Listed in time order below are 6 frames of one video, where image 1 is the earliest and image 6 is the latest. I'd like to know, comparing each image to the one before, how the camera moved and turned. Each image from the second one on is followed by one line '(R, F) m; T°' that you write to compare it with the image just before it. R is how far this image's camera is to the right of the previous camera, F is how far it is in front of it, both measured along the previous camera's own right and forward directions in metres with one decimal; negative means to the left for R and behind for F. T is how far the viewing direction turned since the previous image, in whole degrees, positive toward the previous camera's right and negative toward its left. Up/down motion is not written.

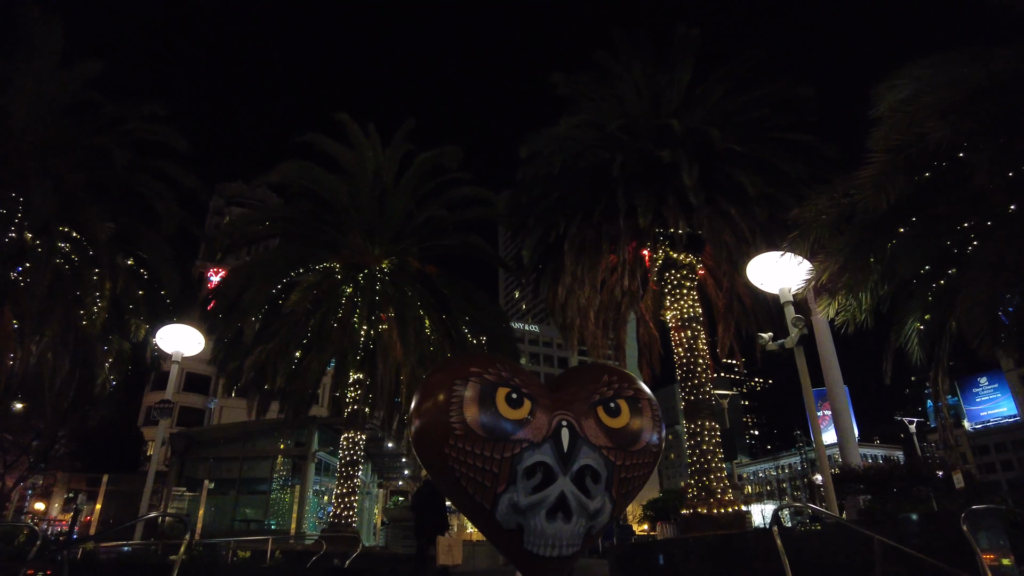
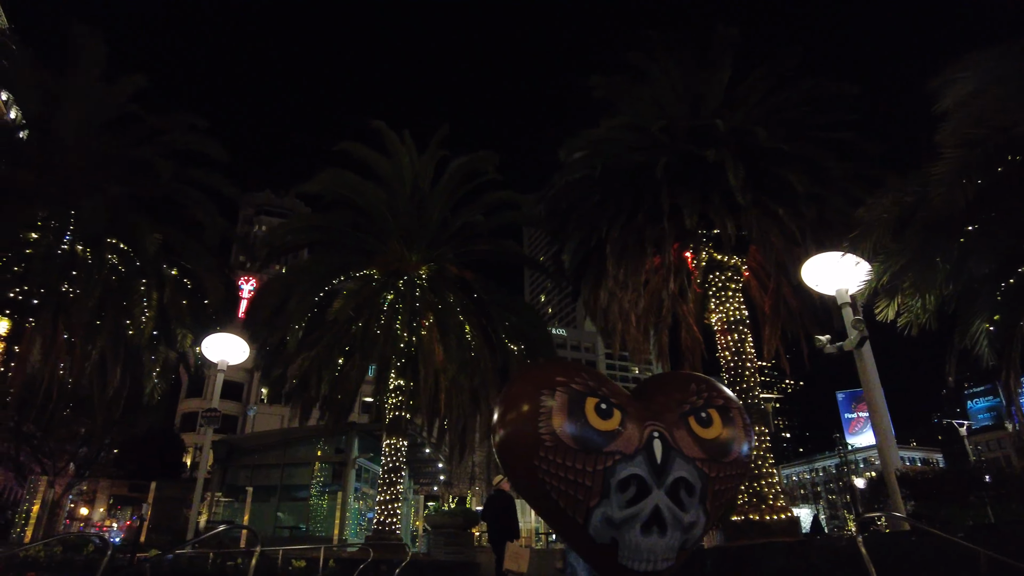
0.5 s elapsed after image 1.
(-0.4, +0.1) m; -2°
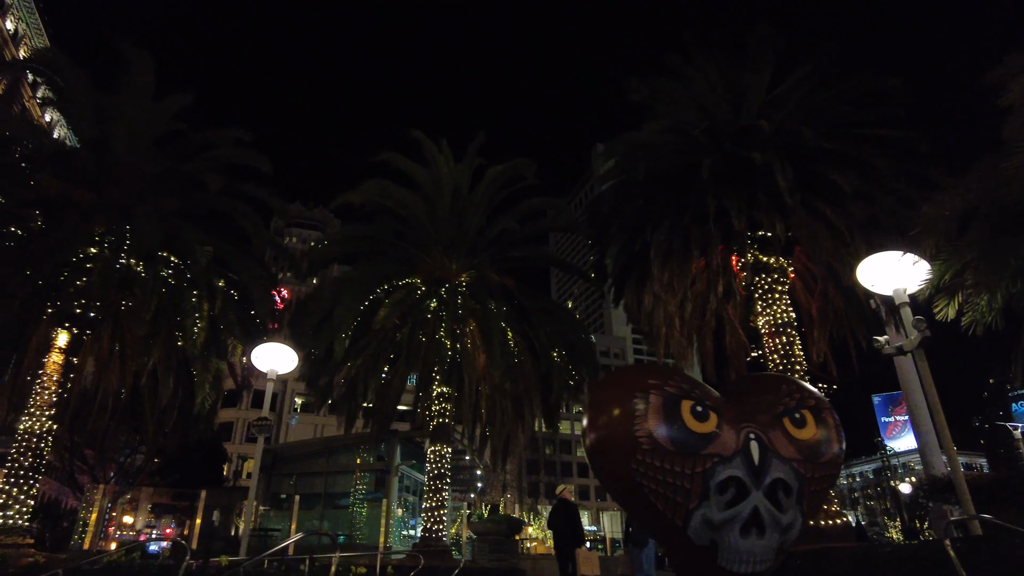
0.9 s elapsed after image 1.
(-0.4, -0.1) m; -2°
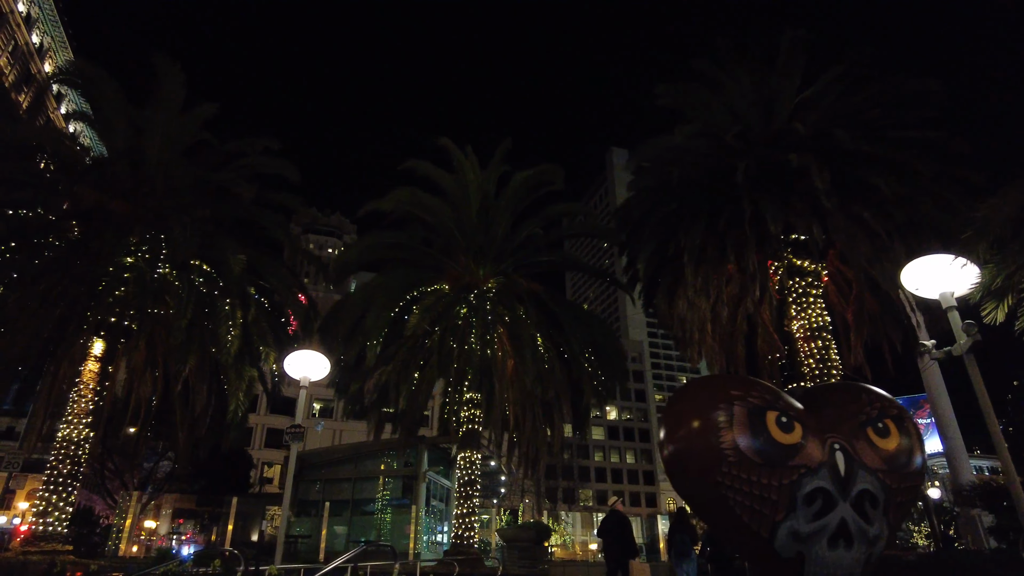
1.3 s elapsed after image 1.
(-0.4, 0.0) m; -1°
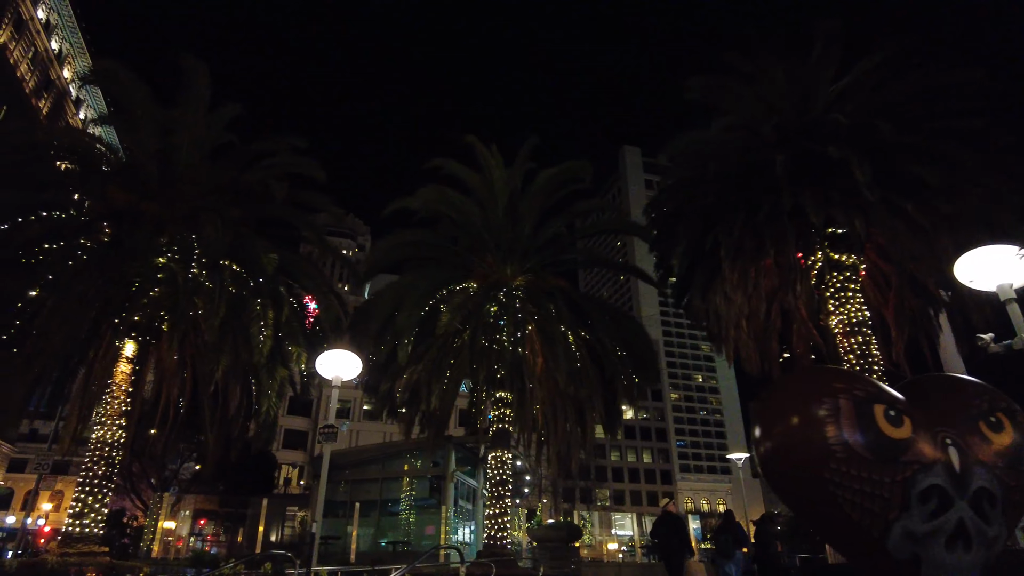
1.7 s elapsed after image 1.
(-0.5, +0.2) m; -1°
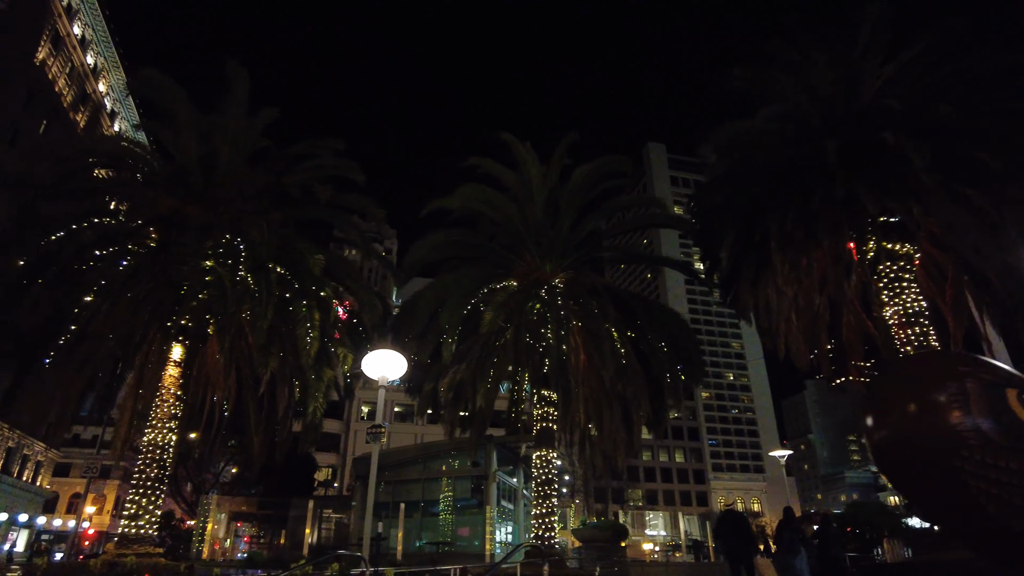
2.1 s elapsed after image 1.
(-0.4, +0.1) m; -2°
